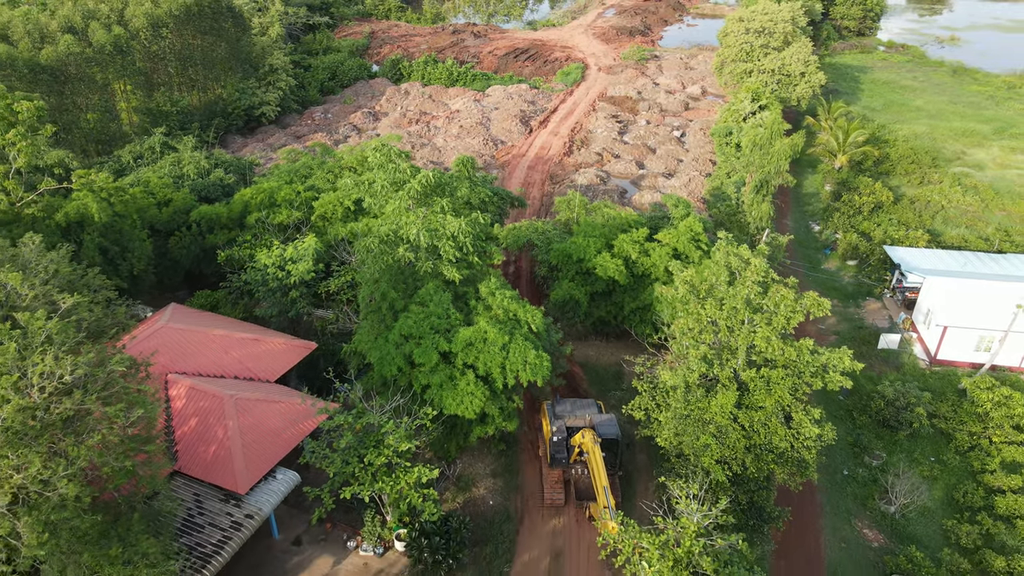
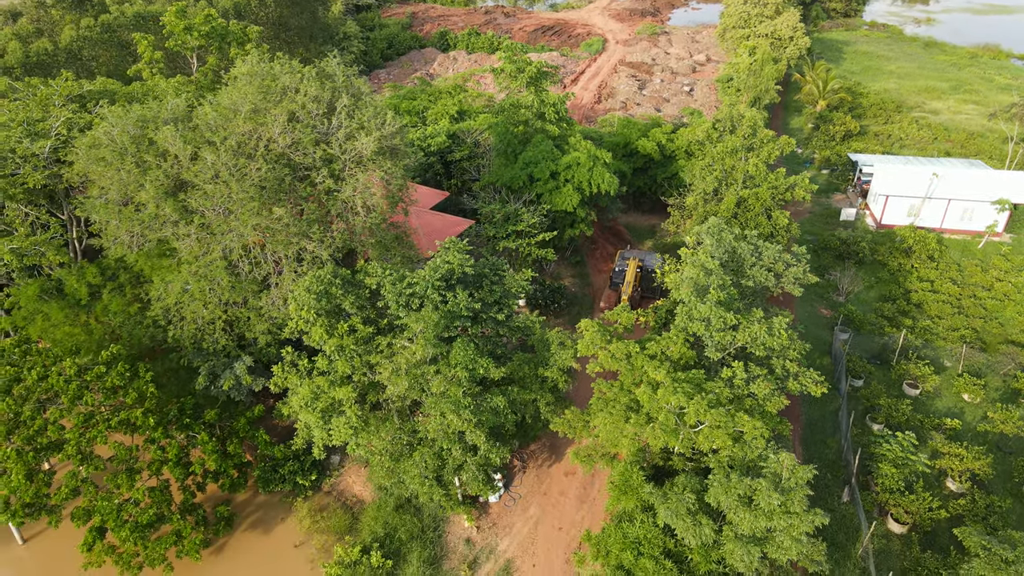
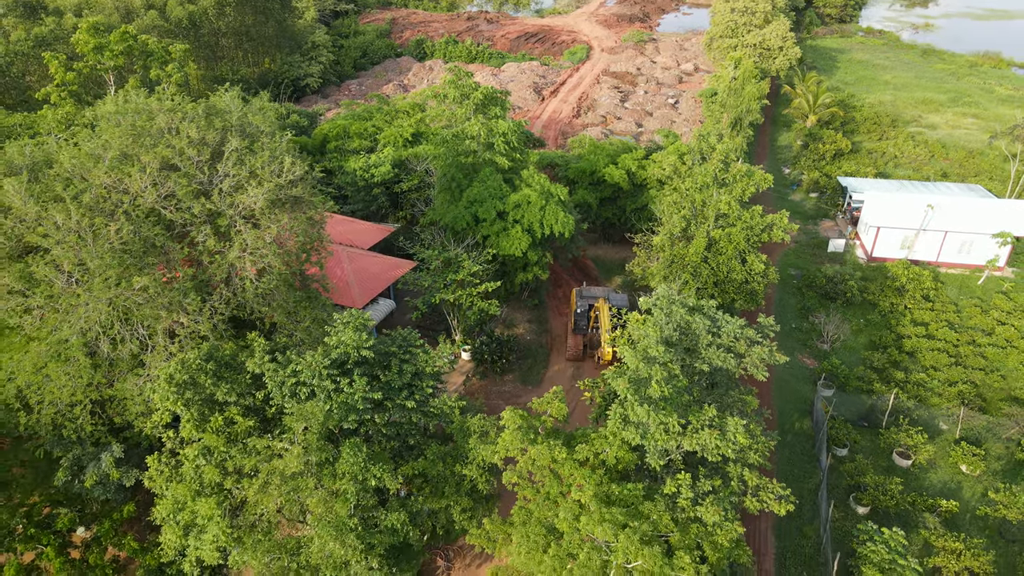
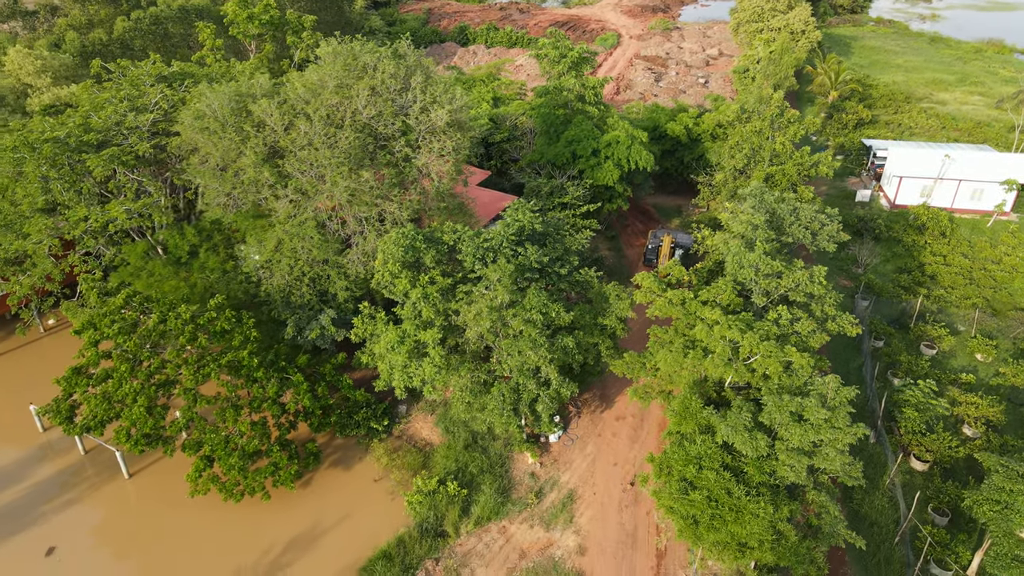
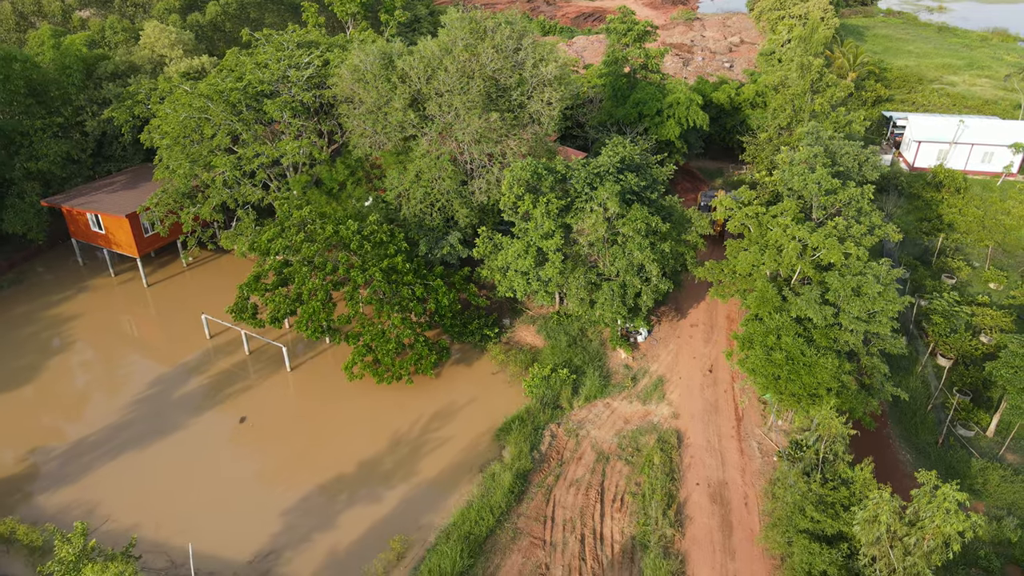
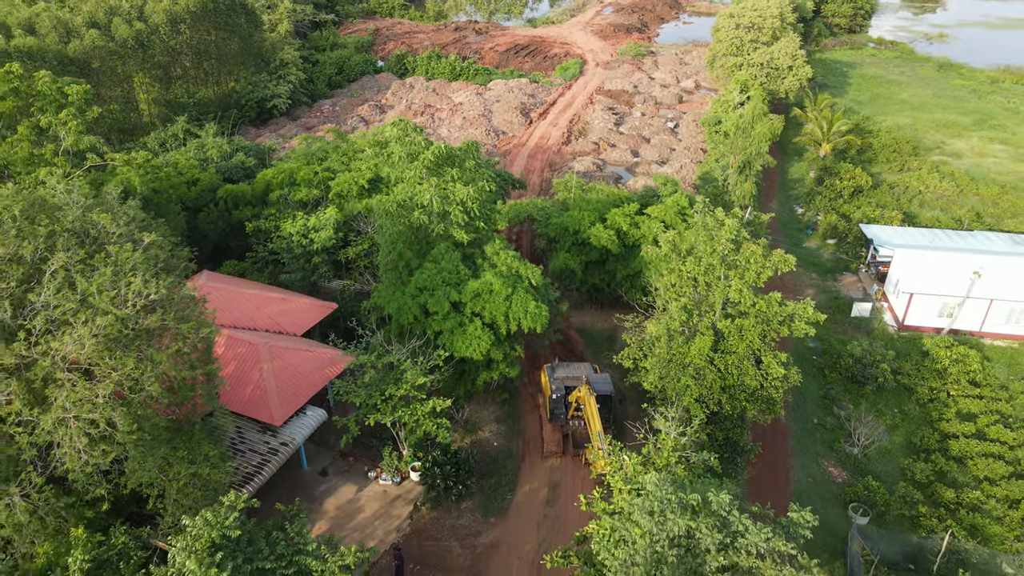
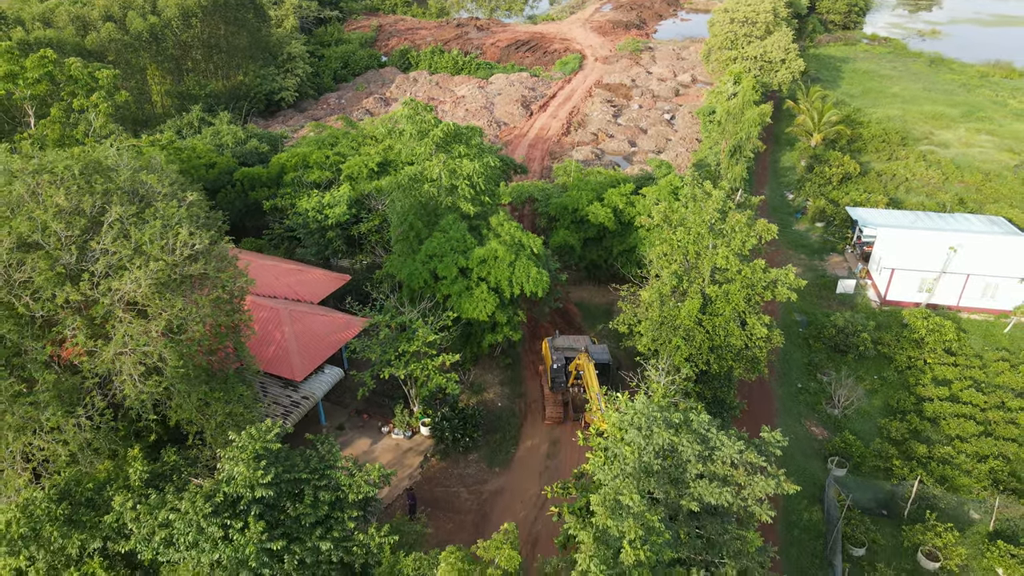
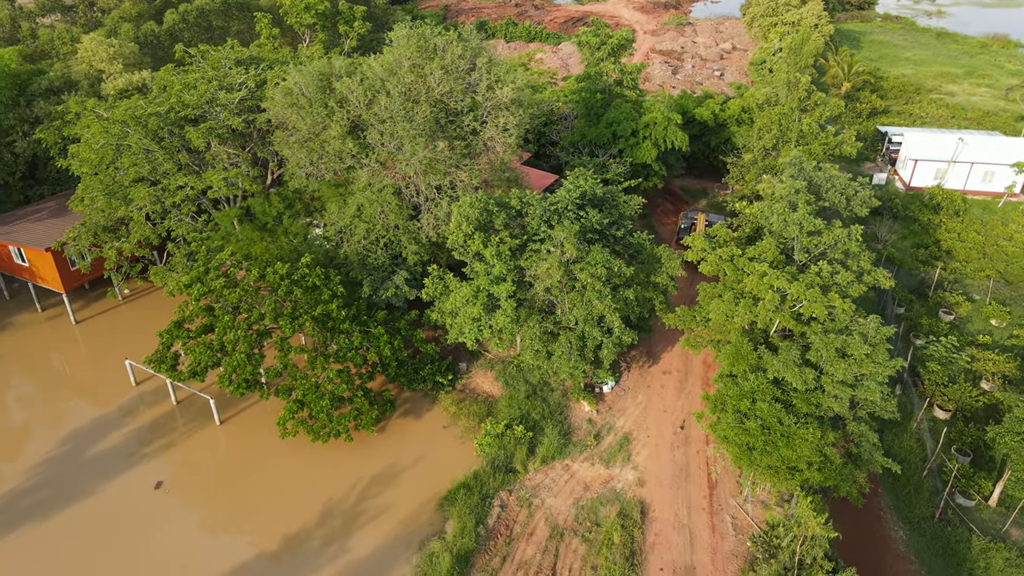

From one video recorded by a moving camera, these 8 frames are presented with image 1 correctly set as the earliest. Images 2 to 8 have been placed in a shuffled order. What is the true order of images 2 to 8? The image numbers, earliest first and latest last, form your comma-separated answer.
6, 7, 3, 2, 4, 8, 5
